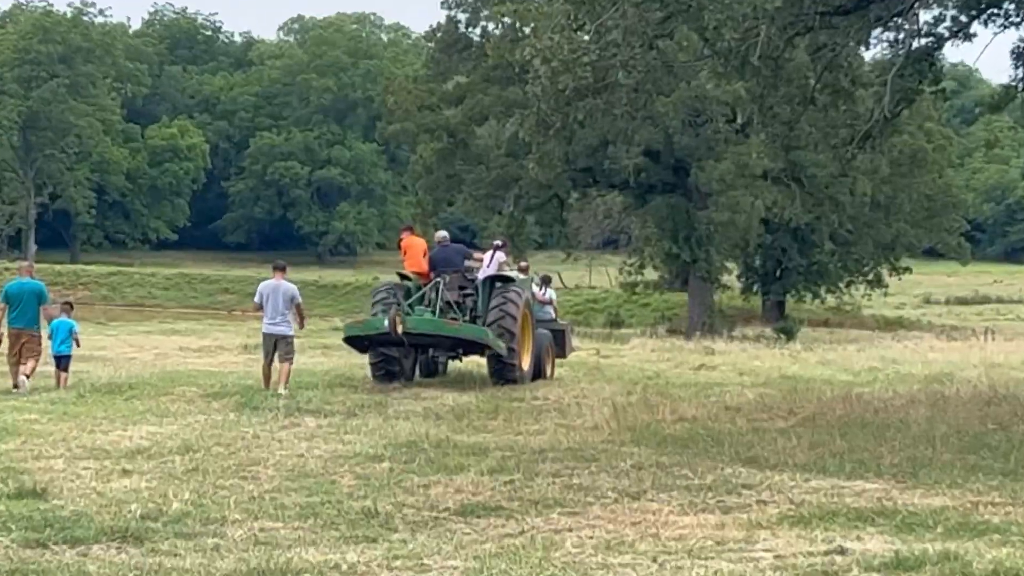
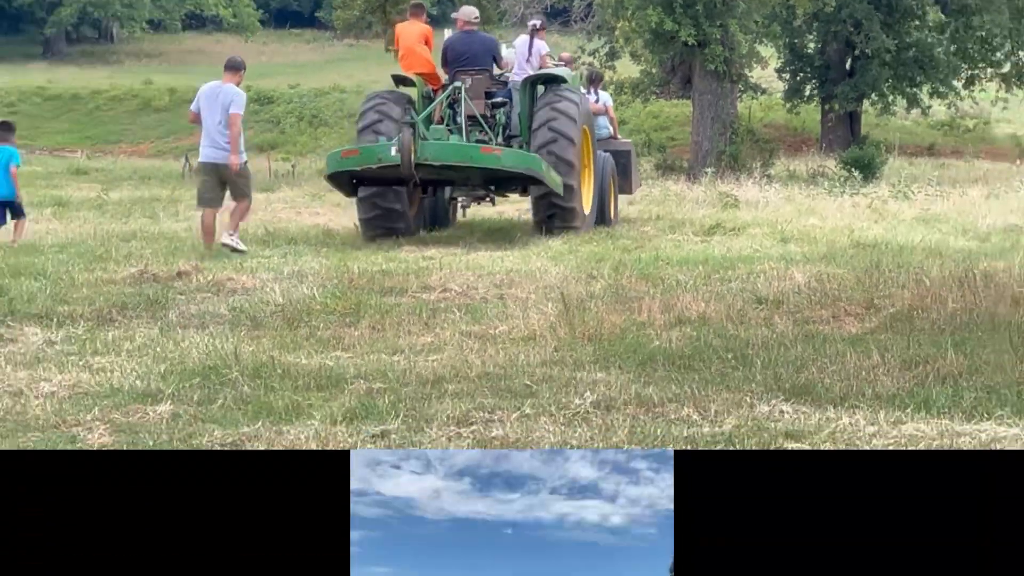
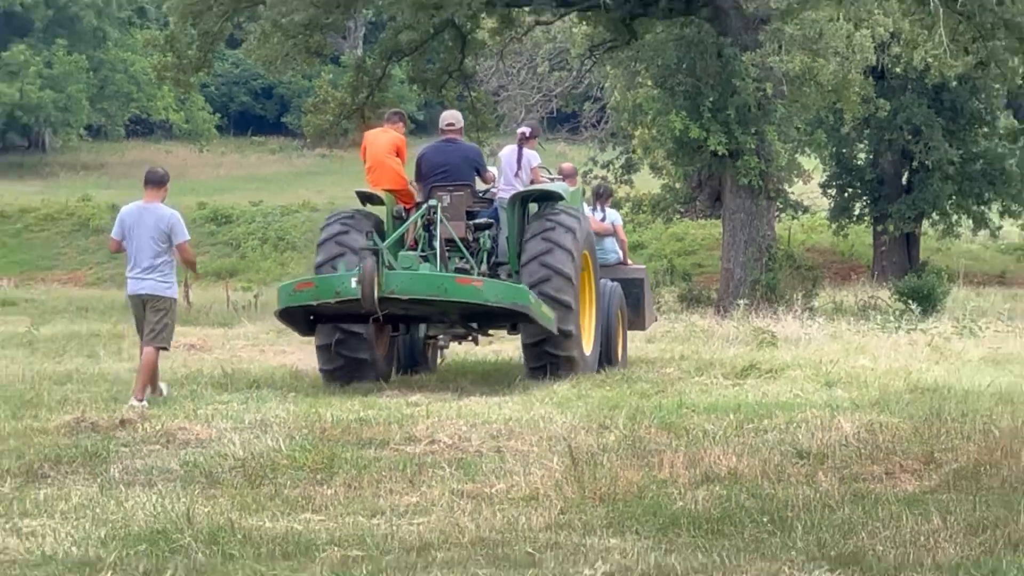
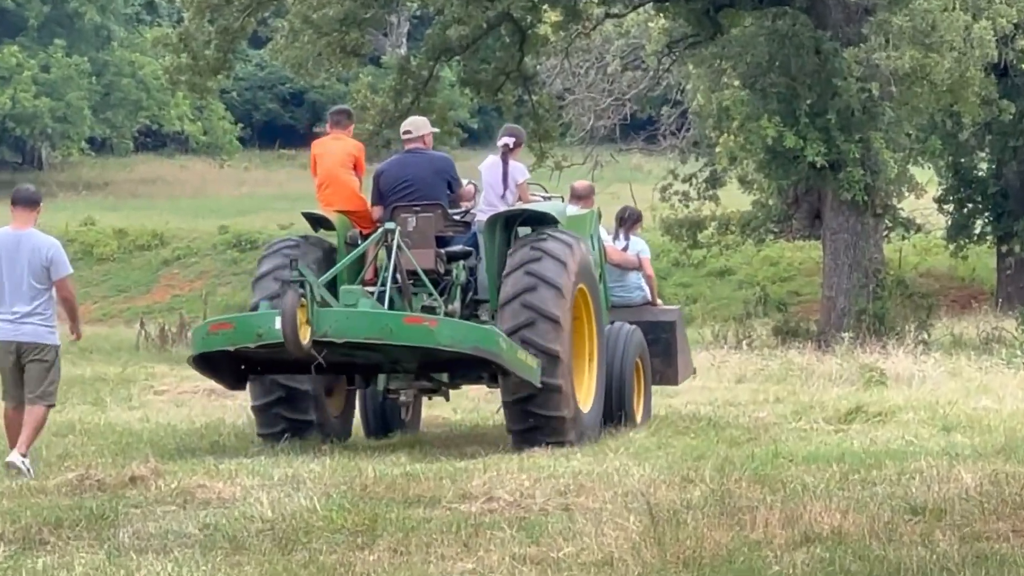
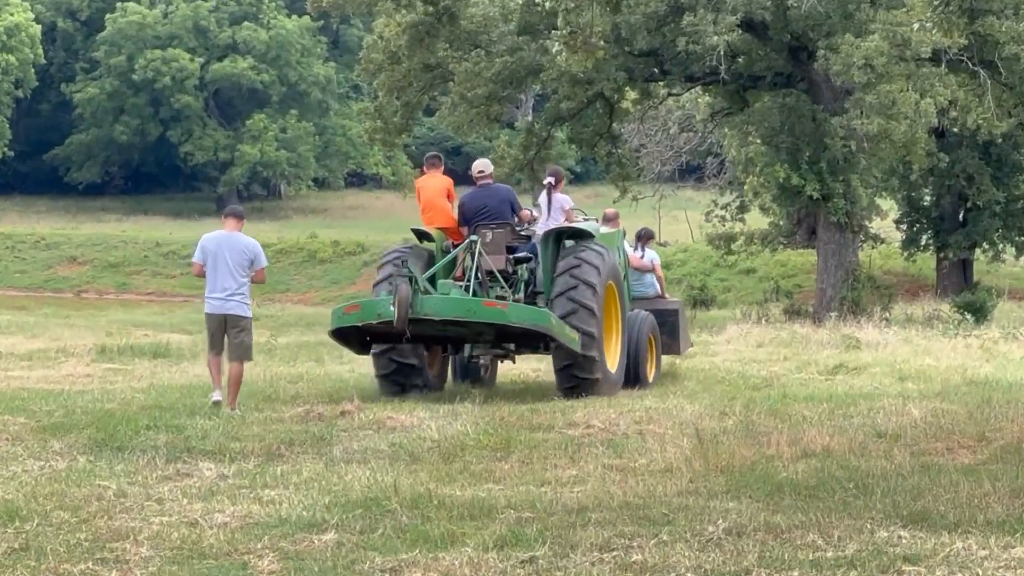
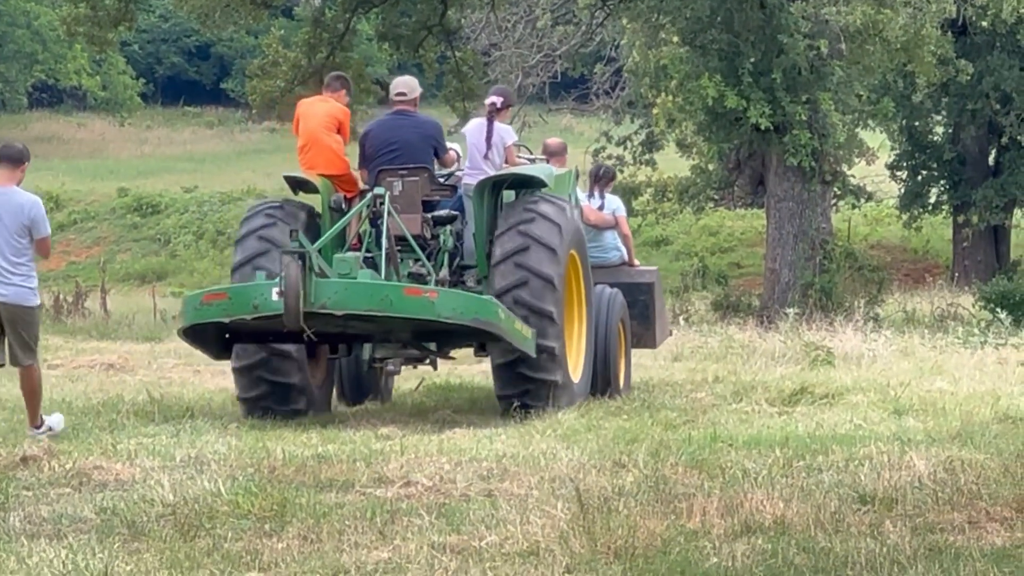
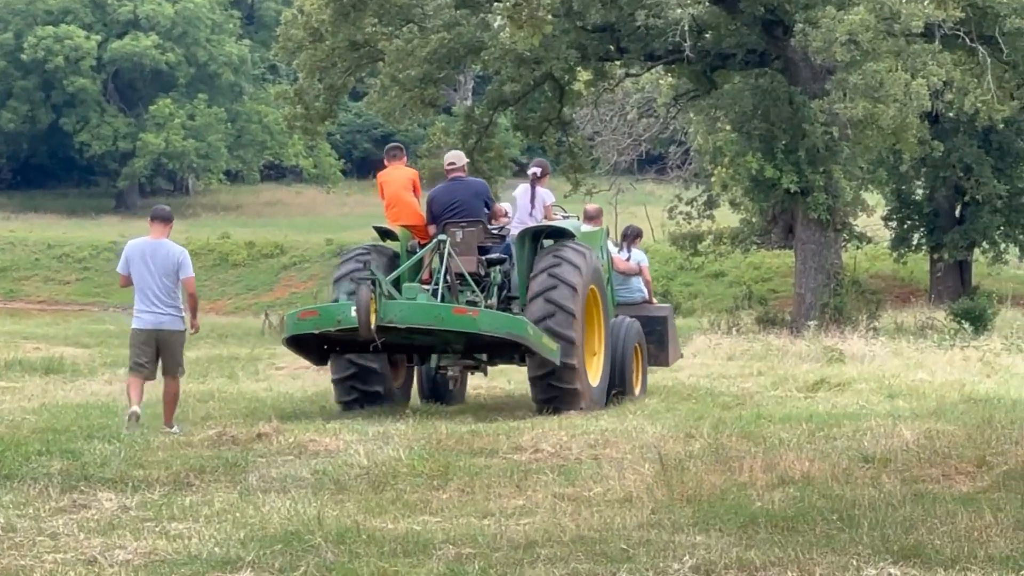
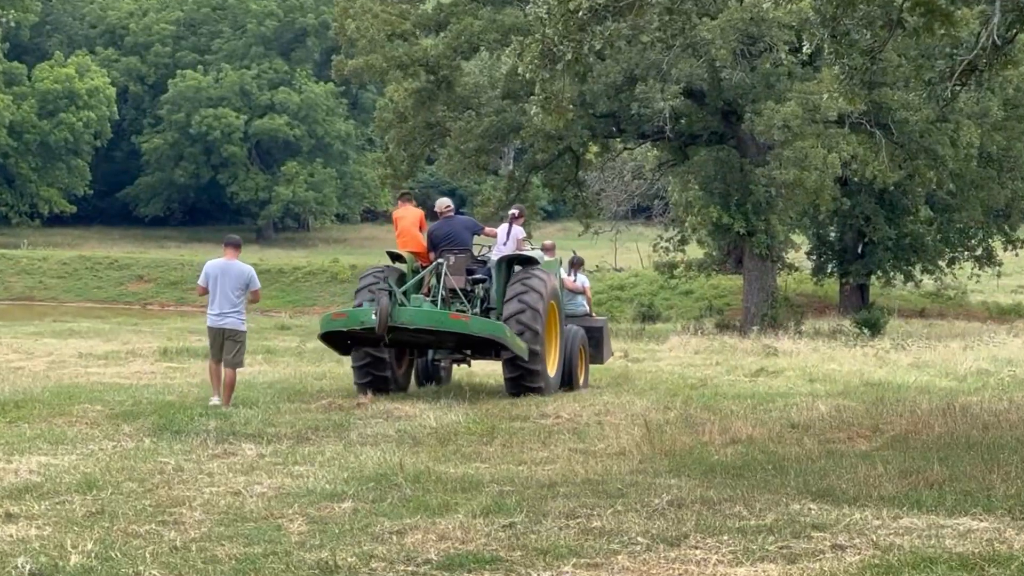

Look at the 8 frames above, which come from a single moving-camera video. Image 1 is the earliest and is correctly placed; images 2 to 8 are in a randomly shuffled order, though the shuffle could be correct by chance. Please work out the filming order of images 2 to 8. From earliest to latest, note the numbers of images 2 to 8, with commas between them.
8, 5, 7, 4, 6, 3, 2
